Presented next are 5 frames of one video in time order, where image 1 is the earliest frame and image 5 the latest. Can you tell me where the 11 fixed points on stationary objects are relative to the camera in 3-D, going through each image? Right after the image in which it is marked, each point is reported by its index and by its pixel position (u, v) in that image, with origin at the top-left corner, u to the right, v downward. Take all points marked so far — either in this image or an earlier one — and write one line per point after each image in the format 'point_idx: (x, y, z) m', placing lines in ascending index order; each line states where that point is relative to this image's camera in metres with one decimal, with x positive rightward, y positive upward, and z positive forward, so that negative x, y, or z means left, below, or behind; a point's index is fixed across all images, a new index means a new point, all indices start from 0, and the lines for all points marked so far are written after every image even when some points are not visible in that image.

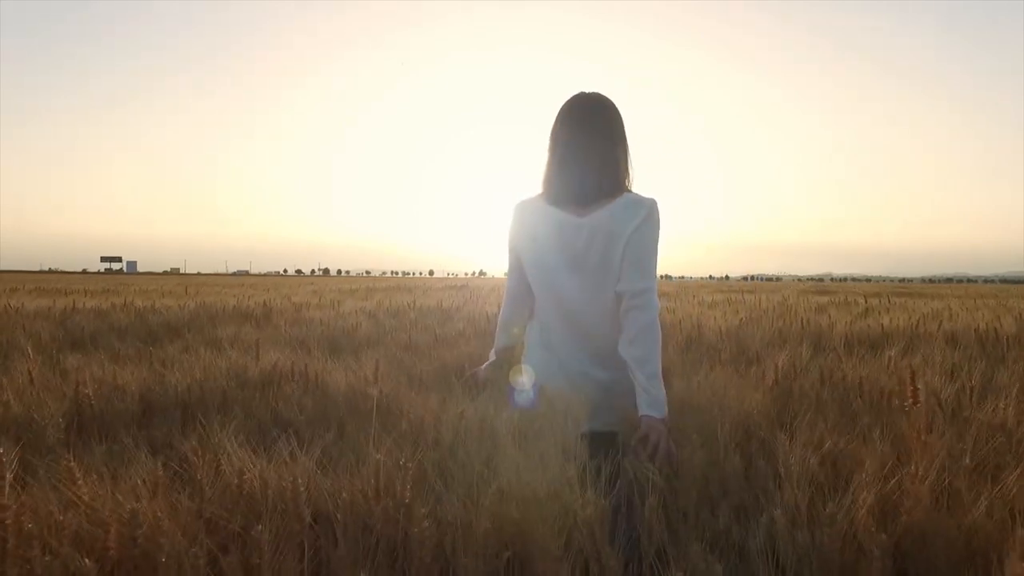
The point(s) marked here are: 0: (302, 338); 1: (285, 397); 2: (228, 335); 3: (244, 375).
0: (-1.8, -0.4, +5.4) m
1: (-1.1, -0.6, +3.3) m
2: (-2.4, -0.4, +5.5) m
3: (-1.5, -0.5, +3.7) m
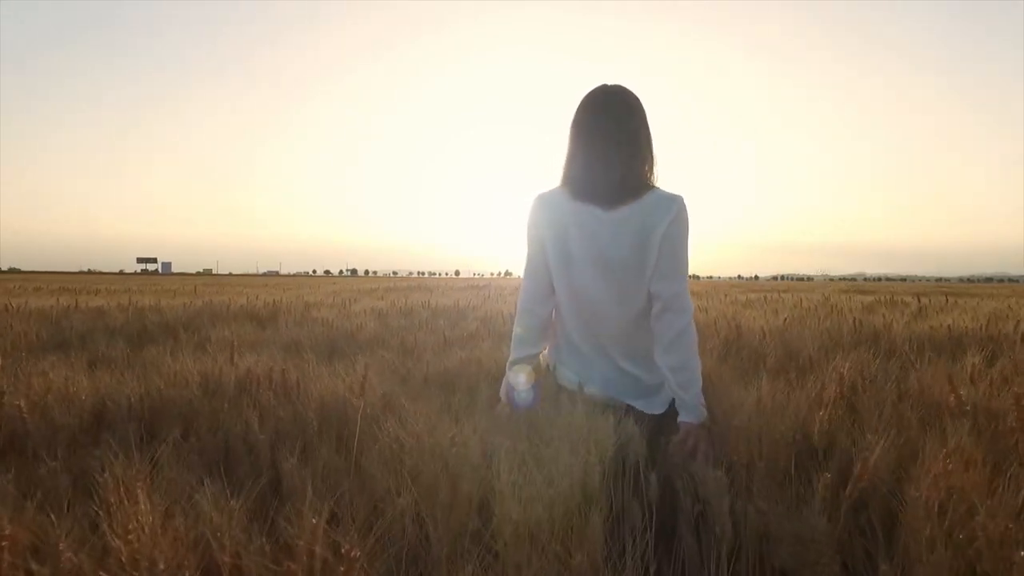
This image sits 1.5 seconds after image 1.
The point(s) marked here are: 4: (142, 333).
0: (-1.6, -0.4, +5.0) m
1: (-1.1, -0.5, +2.9) m
2: (-2.3, -0.4, +5.1) m
3: (-1.4, -0.5, +3.2) m
4: (-3.2, -0.4, +5.7) m
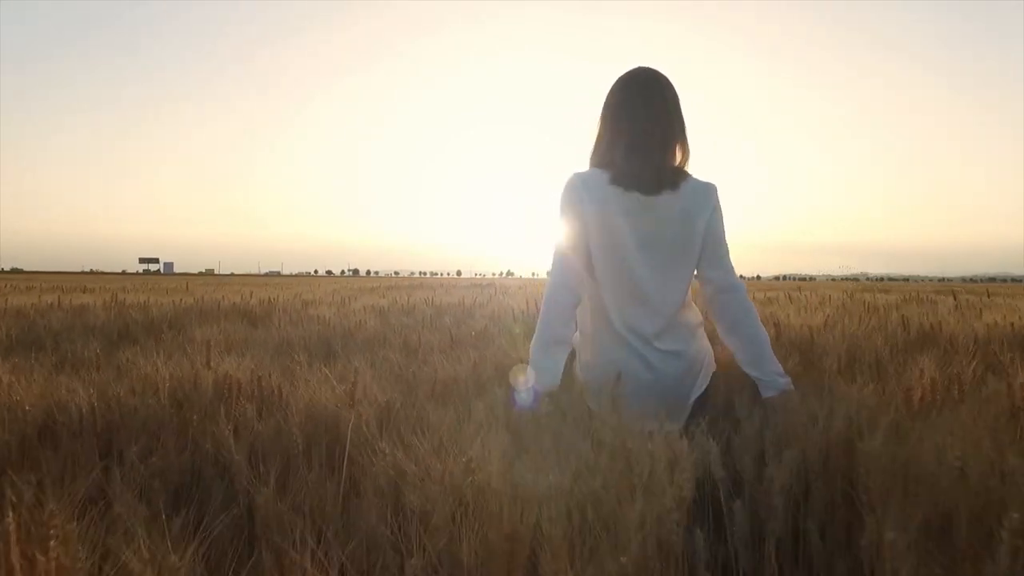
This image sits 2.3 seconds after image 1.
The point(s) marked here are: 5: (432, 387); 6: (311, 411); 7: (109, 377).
0: (-1.5, -0.4, +4.5) m
1: (-1.0, -0.5, +2.4) m
2: (-2.2, -0.4, +4.7) m
3: (-1.4, -0.4, +2.8) m
4: (-3.1, -0.4, +5.2) m
5: (-0.3, -0.4, +2.8) m
6: (-0.8, -0.5, +2.5) m
7: (-1.9, -0.4, +3.1) m
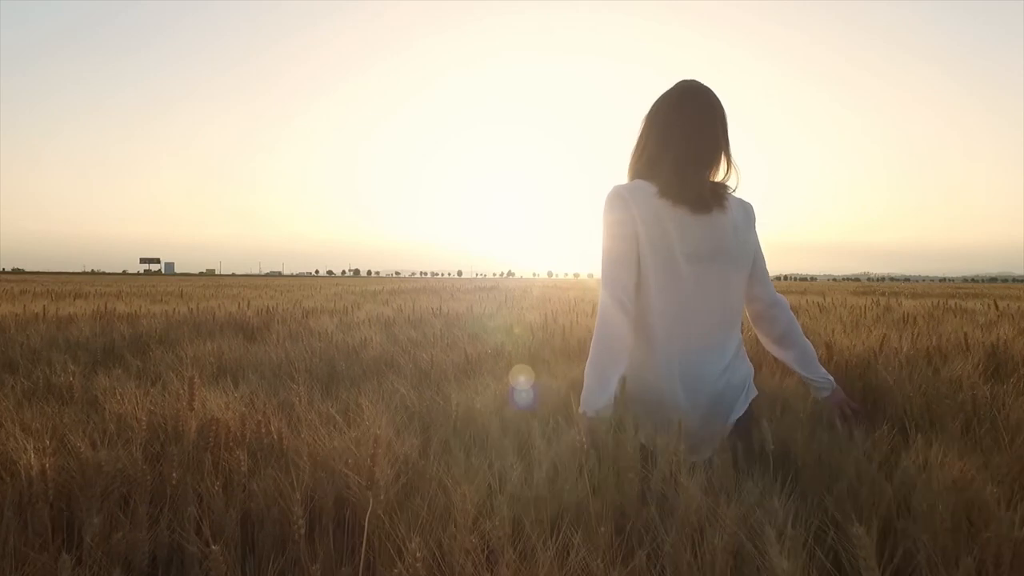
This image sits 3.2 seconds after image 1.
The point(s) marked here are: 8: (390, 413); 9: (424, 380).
0: (-1.4, -0.5, +4.1) m
1: (-0.9, -0.6, +2.0) m
2: (-2.0, -0.5, +4.3) m
3: (-1.2, -0.5, +2.3) m
4: (-3.0, -0.5, +4.8) m
5: (-0.2, -0.5, +2.4) m
6: (-0.6, -0.6, +2.1) m
7: (-1.7, -0.5, +2.6) m
8: (-0.5, -0.5, +2.8) m
9: (-0.5, -0.5, +3.6) m
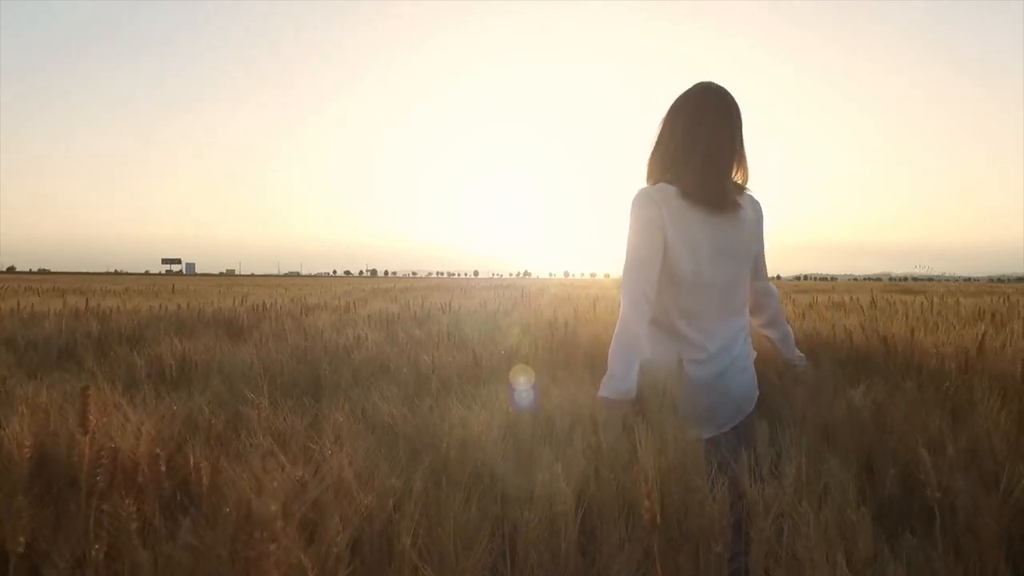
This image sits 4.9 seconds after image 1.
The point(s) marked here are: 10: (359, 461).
0: (-1.3, -0.4, +3.5) m
1: (-0.8, -0.5, +1.3) m
2: (-2.0, -0.4, +3.6) m
3: (-1.2, -0.5, +1.7) m
4: (-2.9, -0.4, +4.2) m
5: (-0.2, -0.5, +1.7) m
6: (-0.6, -0.5, +1.4) m
7: (-1.7, -0.5, +2.0) m
8: (-0.4, -0.5, +2.1) m
9: (-0.4, -0.4, +2.9) m
10: (-0.4, -0.5, +1.6) m
